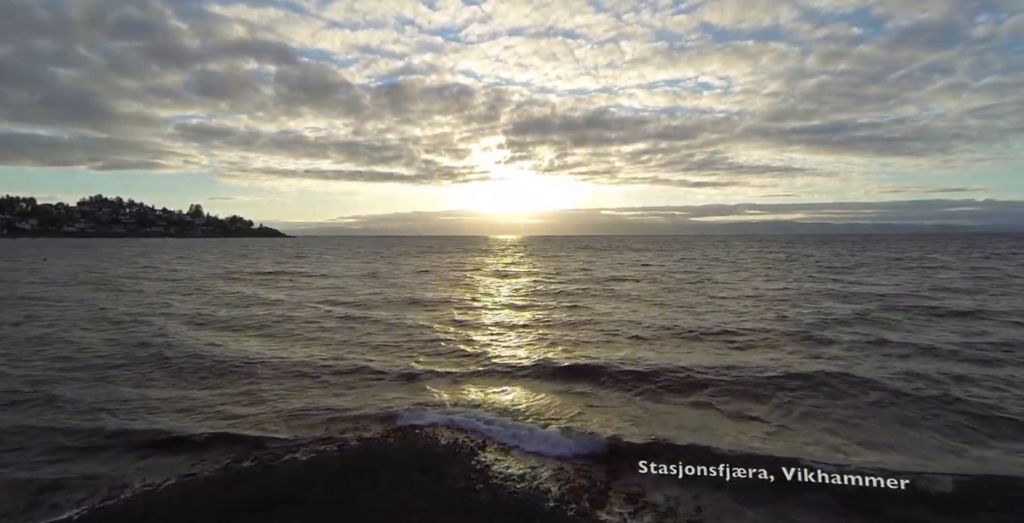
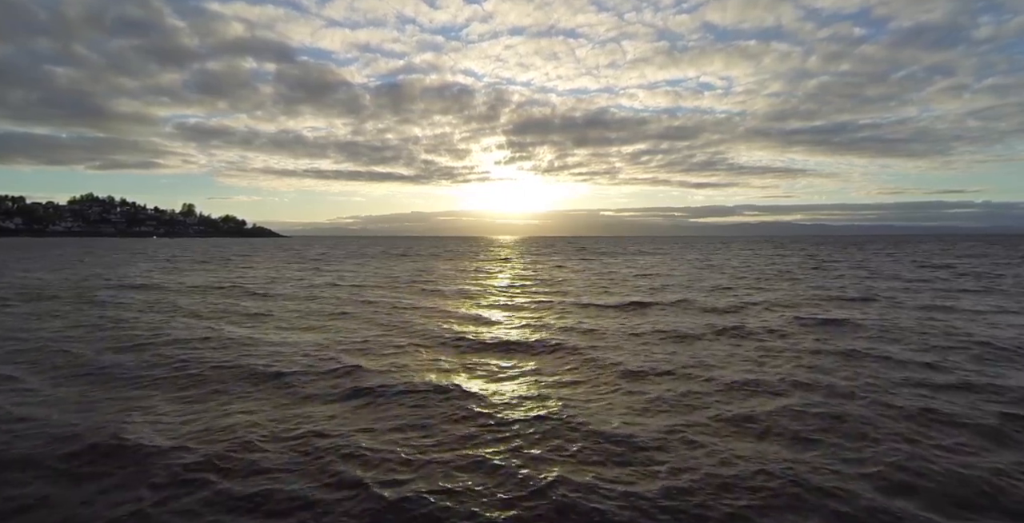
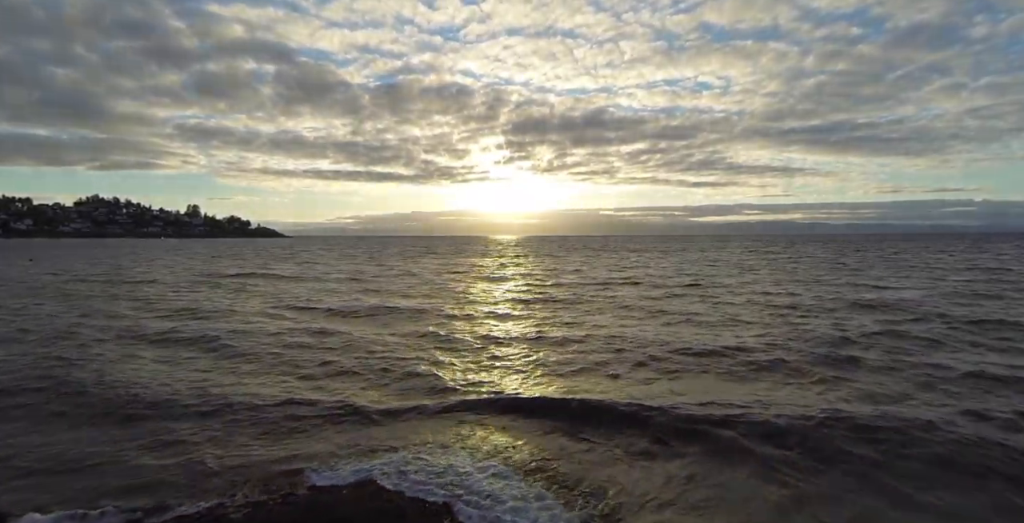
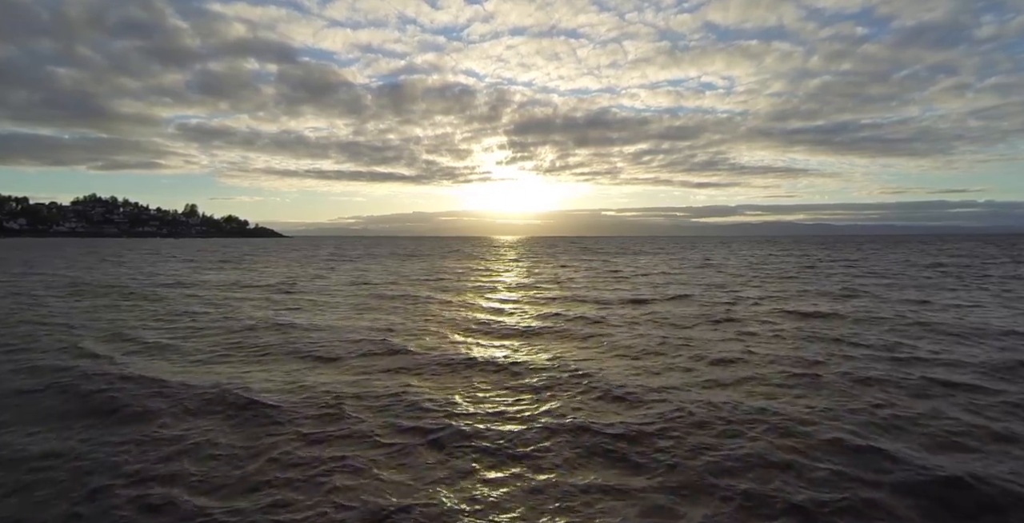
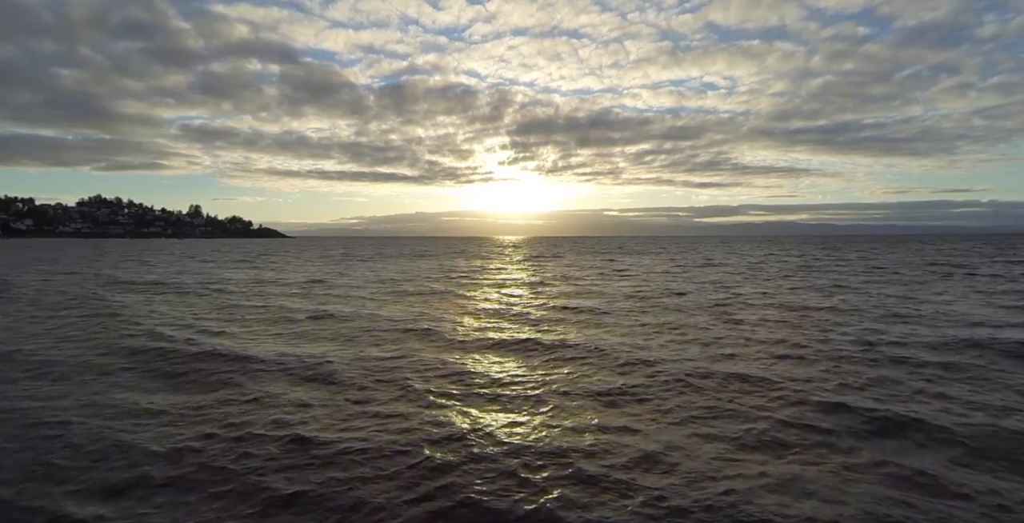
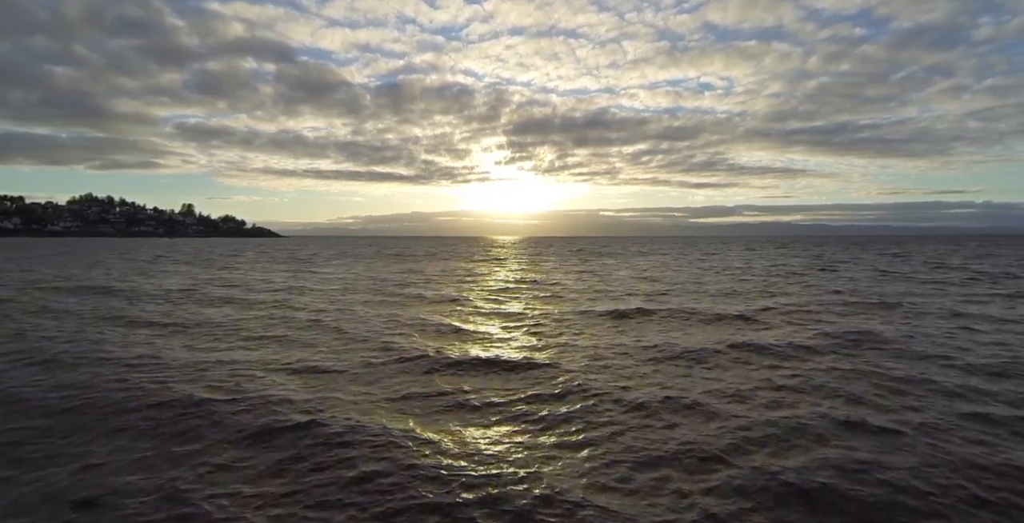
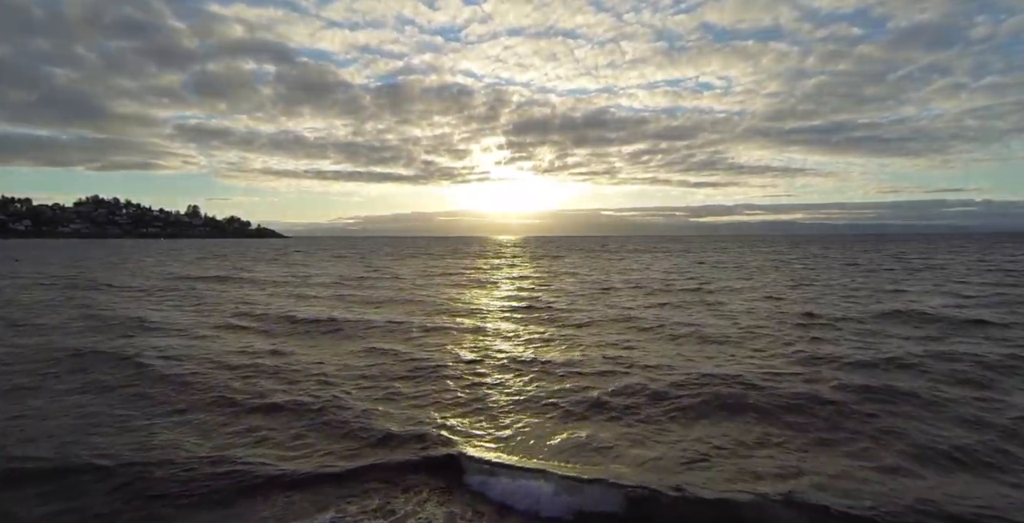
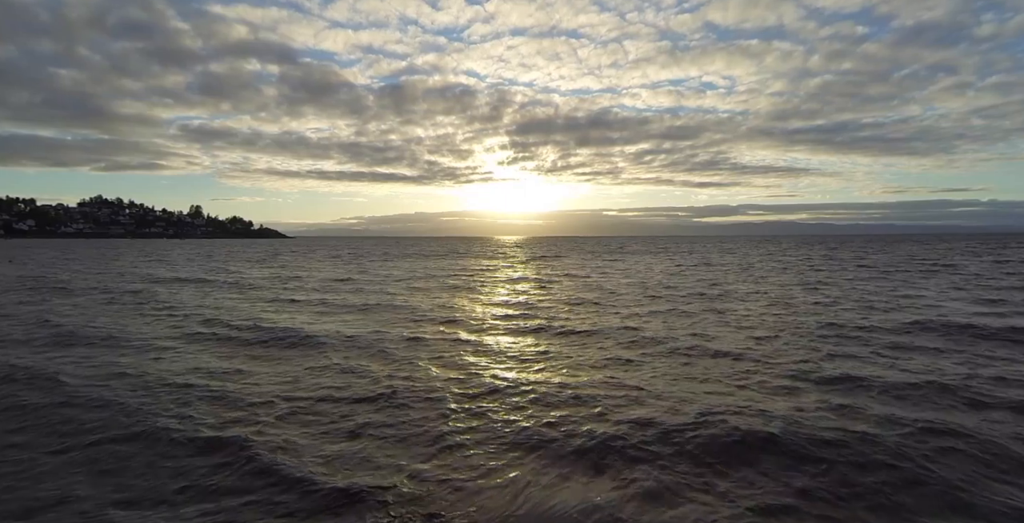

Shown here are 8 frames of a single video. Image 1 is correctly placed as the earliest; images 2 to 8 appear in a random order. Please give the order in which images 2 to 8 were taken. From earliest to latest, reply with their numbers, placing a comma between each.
3, 7, 8, 5, 4, 2, 6
